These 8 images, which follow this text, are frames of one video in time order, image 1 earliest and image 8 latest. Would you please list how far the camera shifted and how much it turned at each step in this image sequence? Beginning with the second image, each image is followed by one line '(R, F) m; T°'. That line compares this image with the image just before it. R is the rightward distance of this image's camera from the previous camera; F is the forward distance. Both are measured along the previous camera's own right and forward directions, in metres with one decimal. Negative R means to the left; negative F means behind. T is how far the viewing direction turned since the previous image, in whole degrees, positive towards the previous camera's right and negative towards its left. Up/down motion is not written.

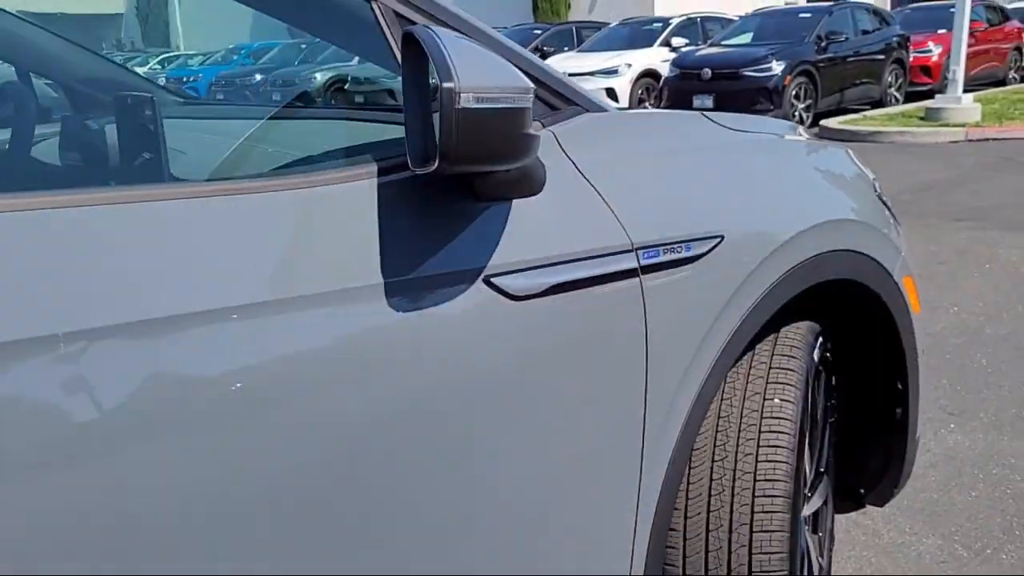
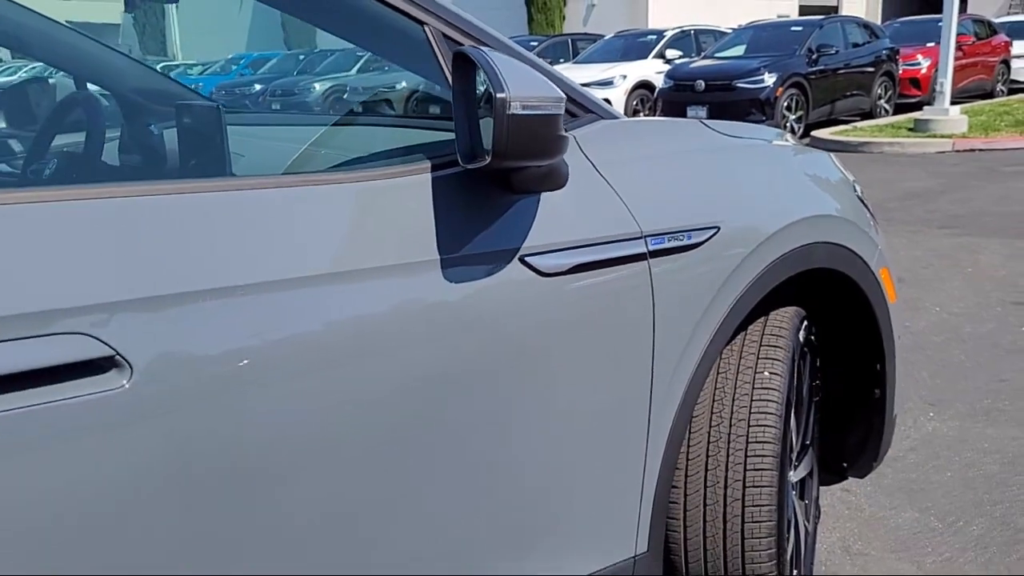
(-0.1, -0.3) m; 0°
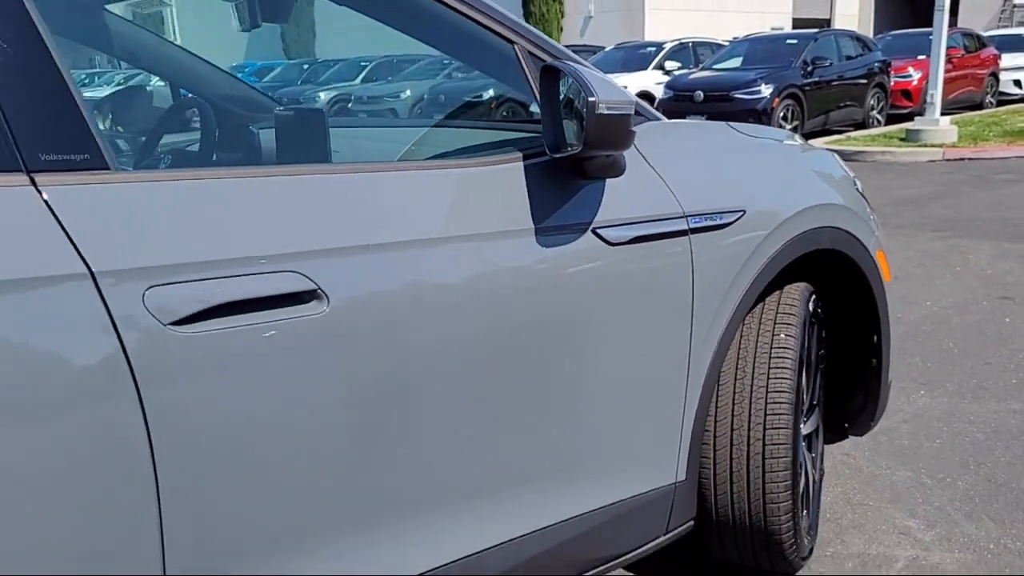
(-0.2, -0.4) m; 0°
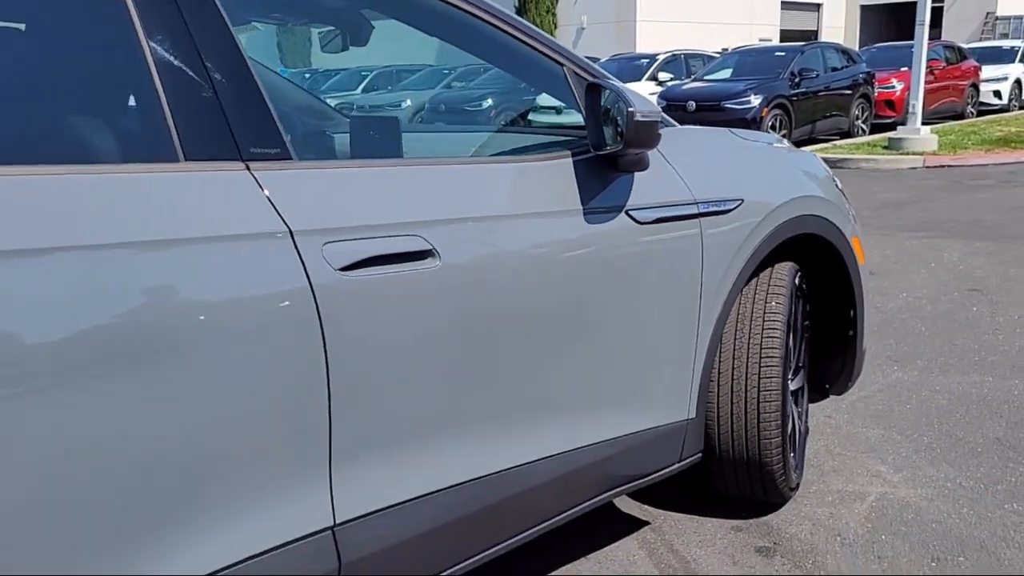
(-0.2, -0.5) m; +1°
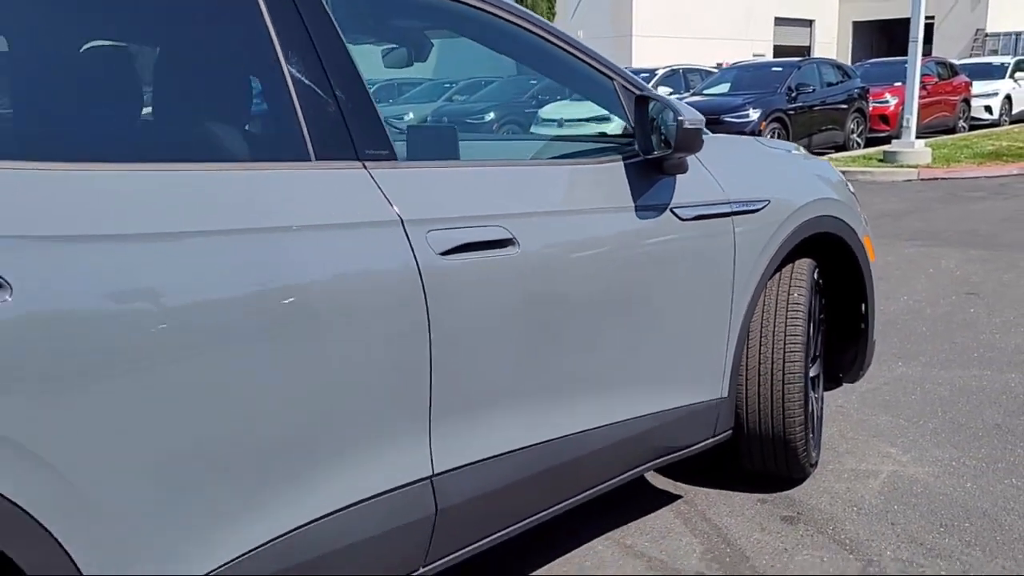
(-0.2, -0.3) m; 0°
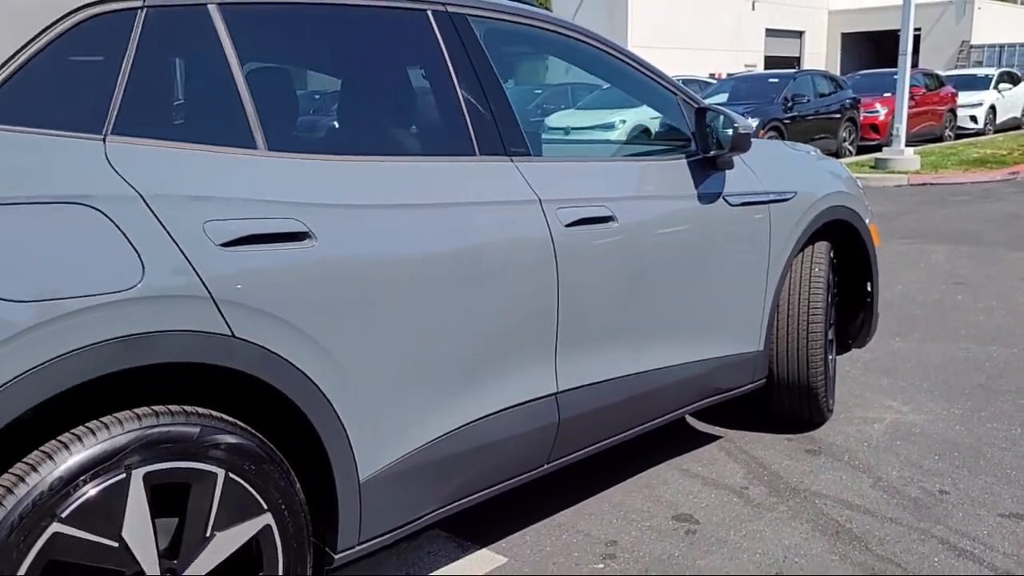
(-0.4, -0.8) m; +1°
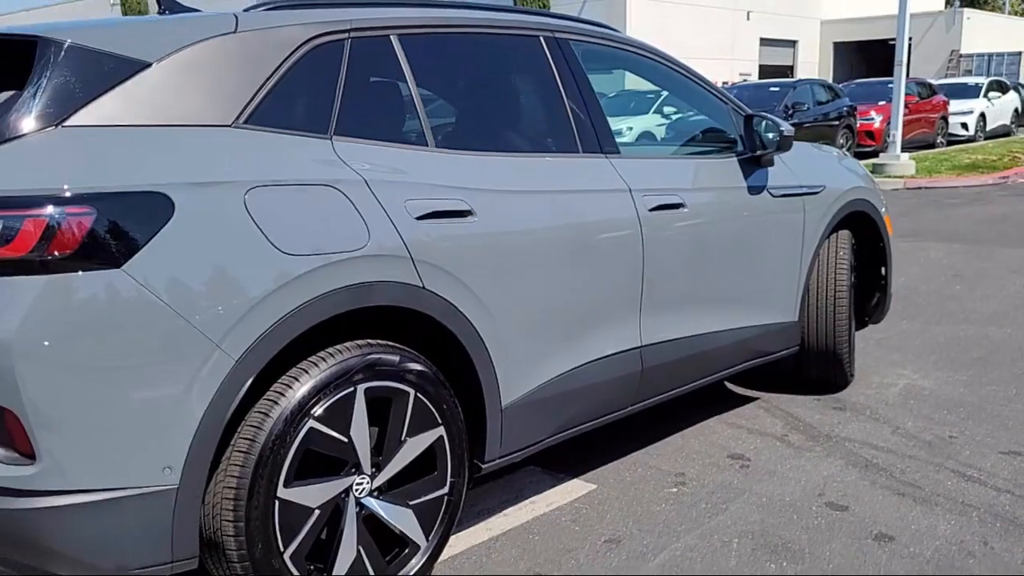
(-0.4, -0.7) m; +1°
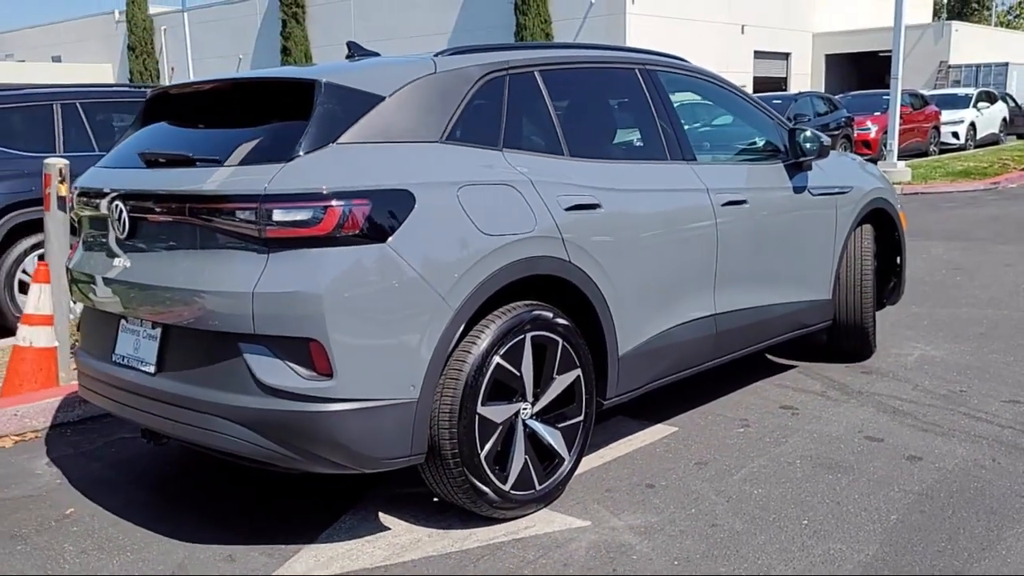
(-0.6, -0.9) m; 0°
